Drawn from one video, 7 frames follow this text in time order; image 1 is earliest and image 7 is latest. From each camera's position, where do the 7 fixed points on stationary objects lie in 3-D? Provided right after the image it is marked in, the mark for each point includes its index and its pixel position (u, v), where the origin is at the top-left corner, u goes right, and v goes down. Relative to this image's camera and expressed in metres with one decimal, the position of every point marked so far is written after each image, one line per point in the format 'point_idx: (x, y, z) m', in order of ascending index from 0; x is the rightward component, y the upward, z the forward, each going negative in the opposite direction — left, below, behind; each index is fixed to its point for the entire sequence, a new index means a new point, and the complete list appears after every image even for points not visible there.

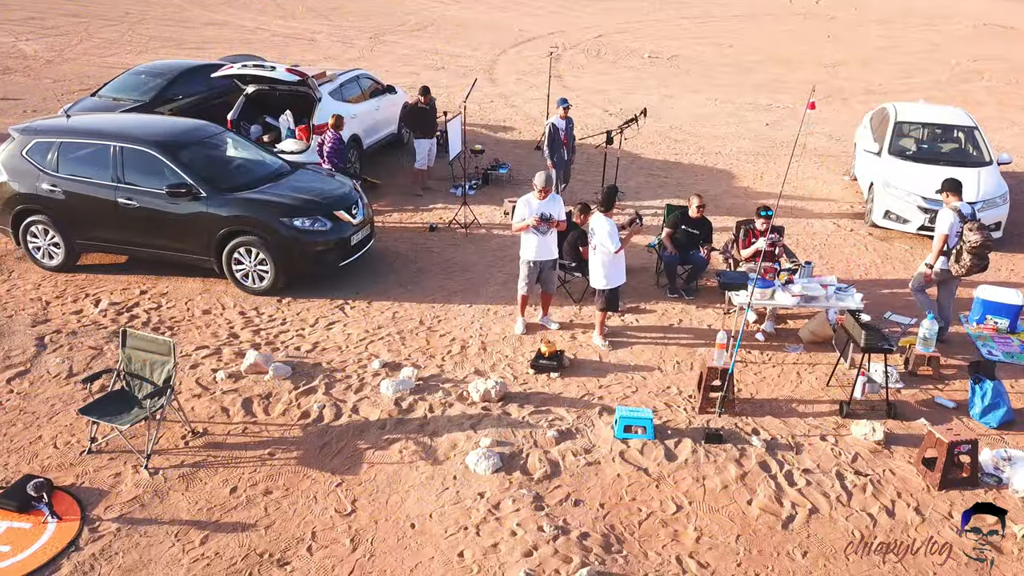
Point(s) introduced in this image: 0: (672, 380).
0: (+1.4, -0.8, +7.0) m
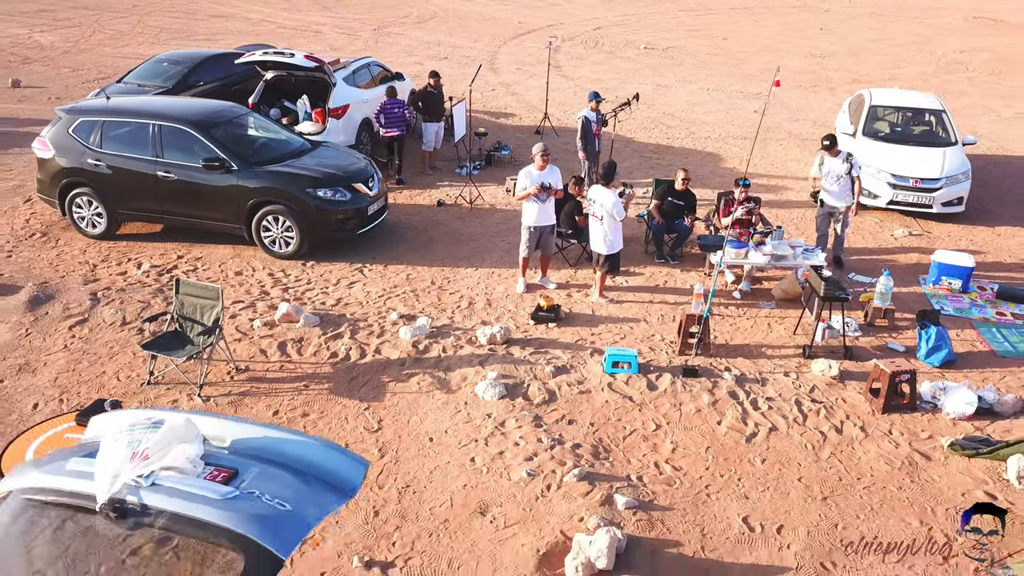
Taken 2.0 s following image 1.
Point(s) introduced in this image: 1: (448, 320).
0: (+1.4, -0.4, +7.9) m
1: (-0.6, -0.3, +8.0) m
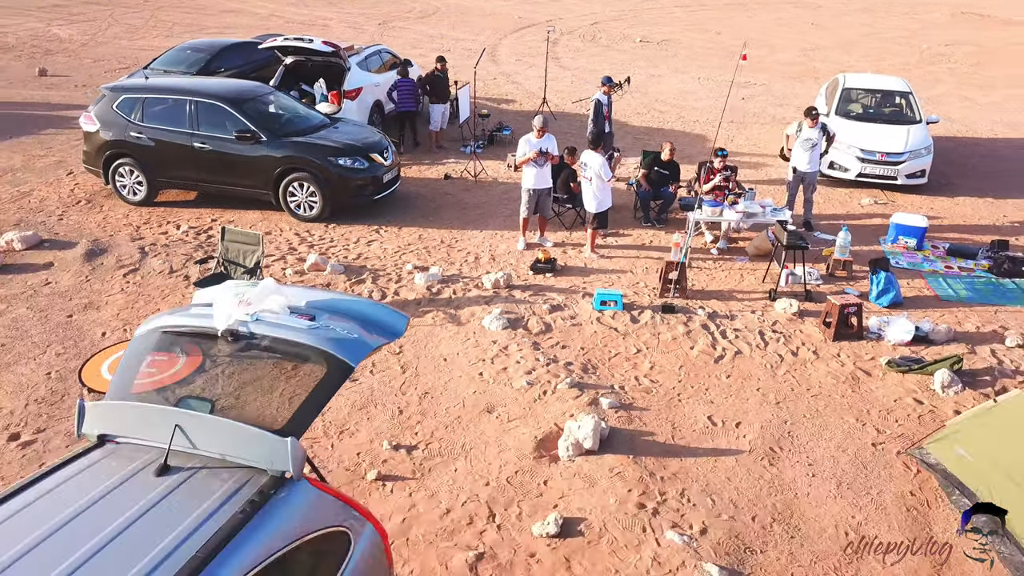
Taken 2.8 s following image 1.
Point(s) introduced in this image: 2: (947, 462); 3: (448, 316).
0: (+1.5, +0.1, +8.9) m
1: (-0.6, +0.2, +9.0) m
2: (+3.1, -1.2, +5.6) m
3: (-0.6, -0.3, +7.9) m
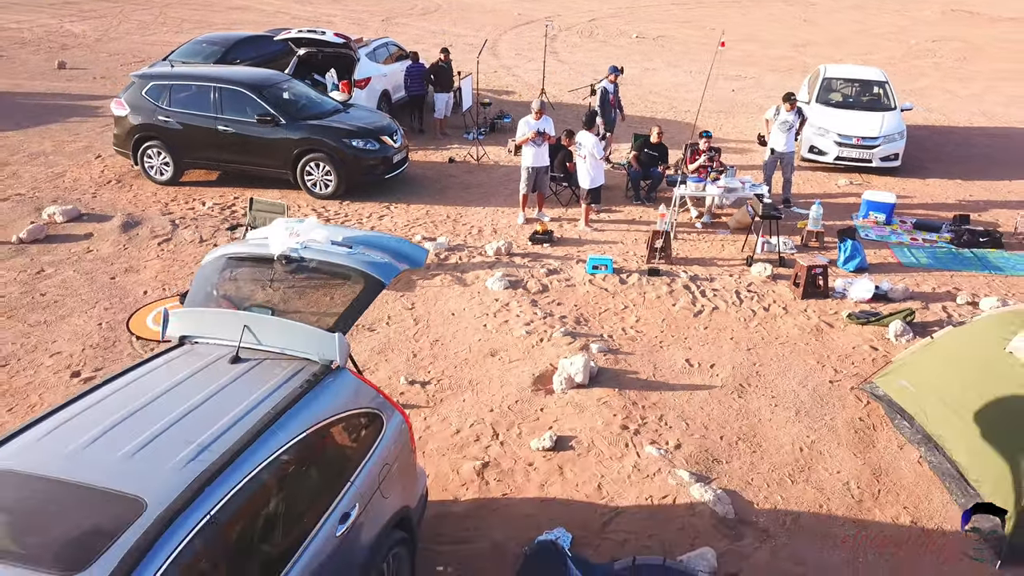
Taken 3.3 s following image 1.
0: (+1.5, +0.5, +9.8) m
1: (-0.6, +0.6, +9.8) m
2: (+3.1, -0.9, +6.4) m
3: (-0.6, +0.1, +8.7) m
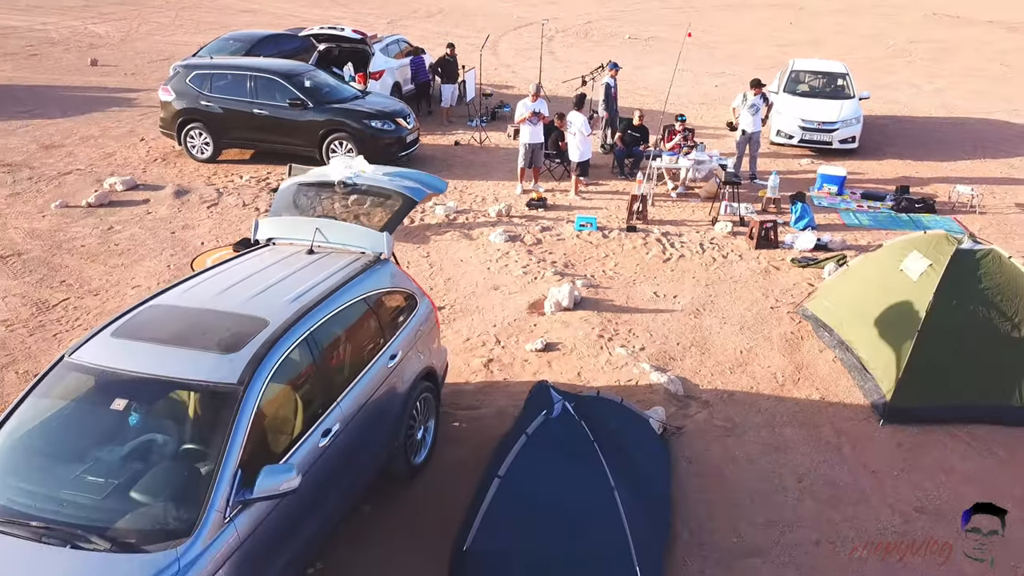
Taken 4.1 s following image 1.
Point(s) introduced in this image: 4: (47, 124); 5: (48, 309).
0: (+1.4, +1.1, +11.3) m
1: (-0.6, +1.2, +11.4) m
2: (+3.1, -0.2, +8.0) m
3: (-0.6, +0.7, +10.3) m
4: (-9.0, +3.2, +15.4) m
5: (-4.8, -0.2, +8.2) m
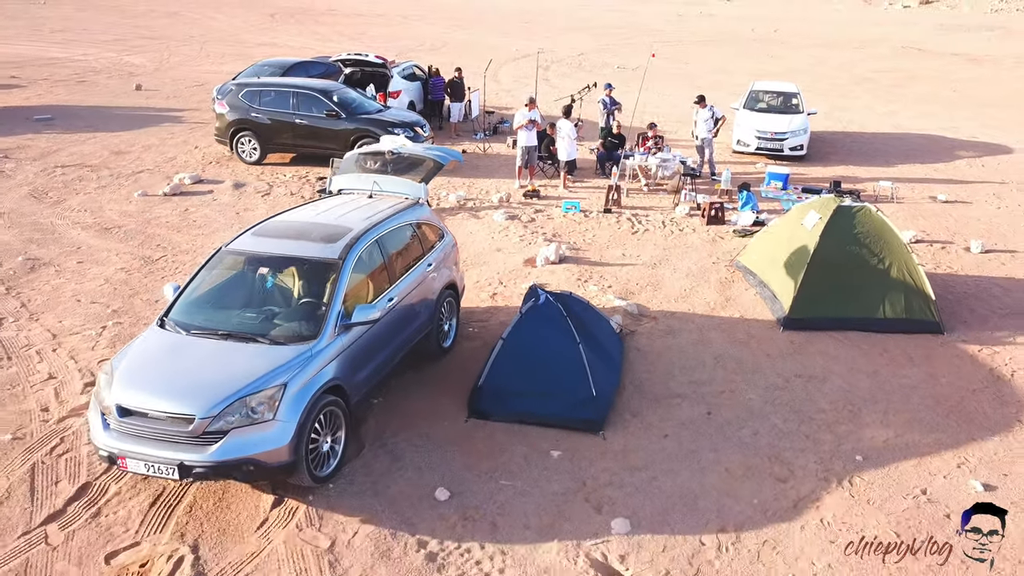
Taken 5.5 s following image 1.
0: (+1.4, +1.5, +13.8) m
1: (-0.6, +1.6, +13.9) m
2: (+3.1, +0.3, +10.4) m
3: (-0.7, +1.2, +12.7) m
4: (-9.0, +3.4, +17.9) m
5: (-4.8, +0.3, +10.6) m
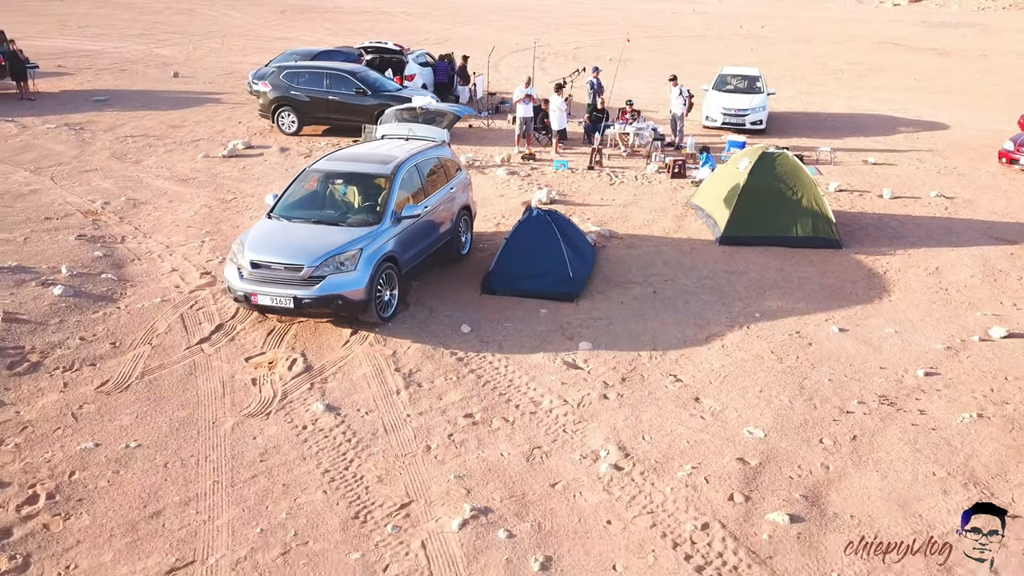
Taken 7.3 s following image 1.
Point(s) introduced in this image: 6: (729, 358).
0: (+1.4, +2.6, +16.6) m
1: (-0.6, +2.7, +16.6) m
2: (+3.1, +1.4, +13.2) m
3: (-0.7, +2.3, +15.5) m
4: (-9.0, +4.5, +20.6) m
5: (-4.8, +1.4, +13.4) m
6: (+2.3, -0.7, +8.3) m
